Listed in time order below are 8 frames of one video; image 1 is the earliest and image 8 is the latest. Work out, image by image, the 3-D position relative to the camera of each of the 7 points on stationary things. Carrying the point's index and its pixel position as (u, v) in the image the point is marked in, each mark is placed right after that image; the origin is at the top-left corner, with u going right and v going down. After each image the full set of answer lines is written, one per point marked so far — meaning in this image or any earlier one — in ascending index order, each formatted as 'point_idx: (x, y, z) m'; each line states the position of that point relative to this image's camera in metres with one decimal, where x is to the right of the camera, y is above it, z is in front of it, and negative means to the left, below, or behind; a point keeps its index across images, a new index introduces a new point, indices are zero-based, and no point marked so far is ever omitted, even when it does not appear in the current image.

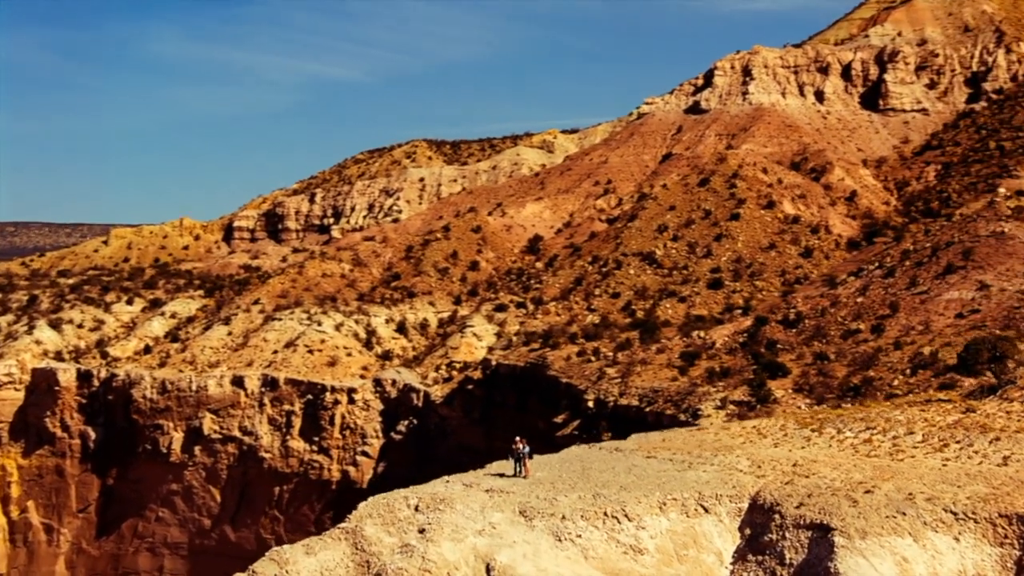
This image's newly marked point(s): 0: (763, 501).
0: (+2.9, -2.5, +15.3) m
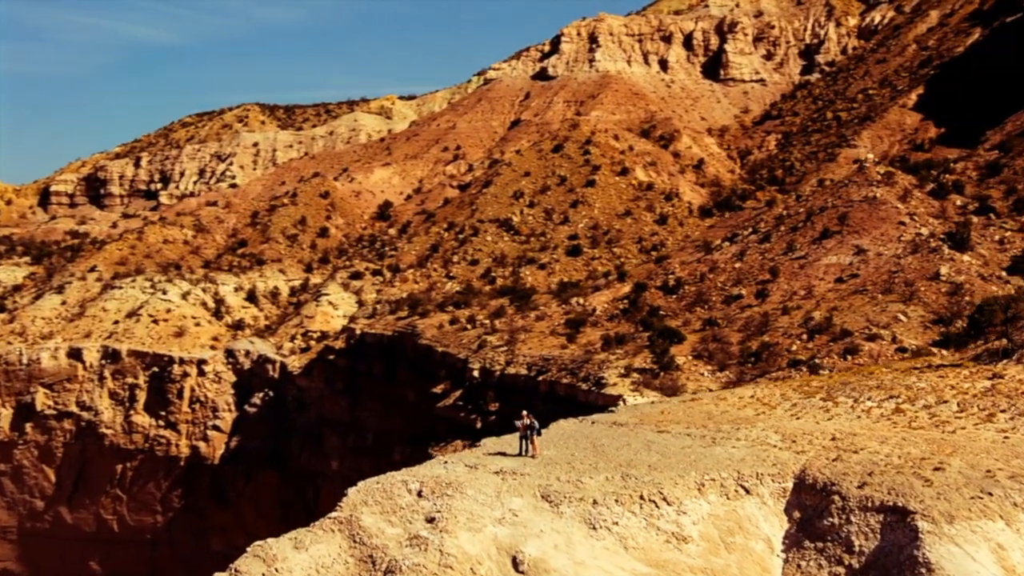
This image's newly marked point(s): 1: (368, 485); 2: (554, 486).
0: (+3.2, -2.1, +13.9) m
1: (-1.6, -2.3, +15.3) m
2: (+0.5, -2.2, +14.5) m
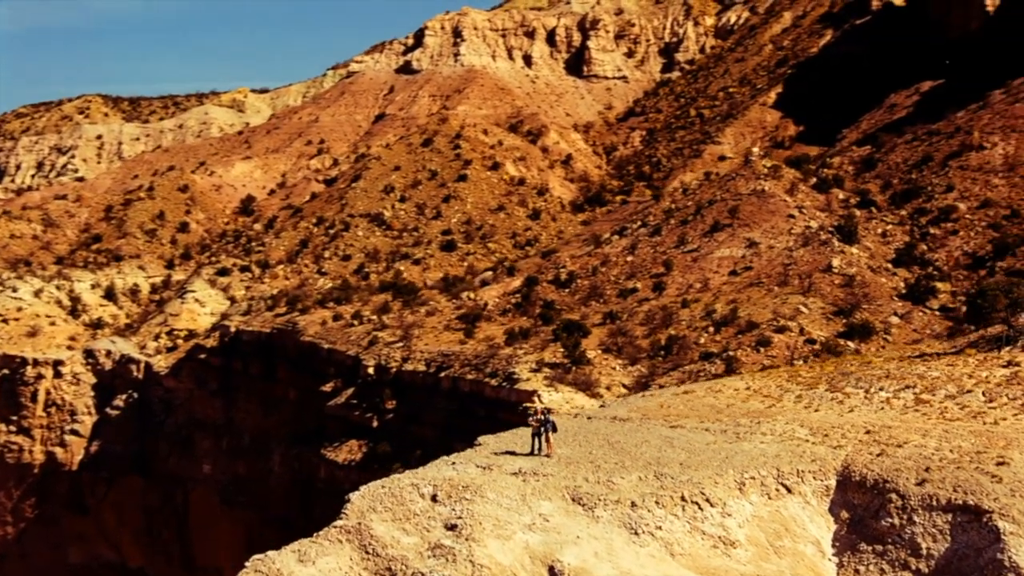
0: (+3.5, -1.9, +13.0) m
1: (-1.4, -2.1, +13.8) m
2: (+0.7, -2.0, +13.3) m
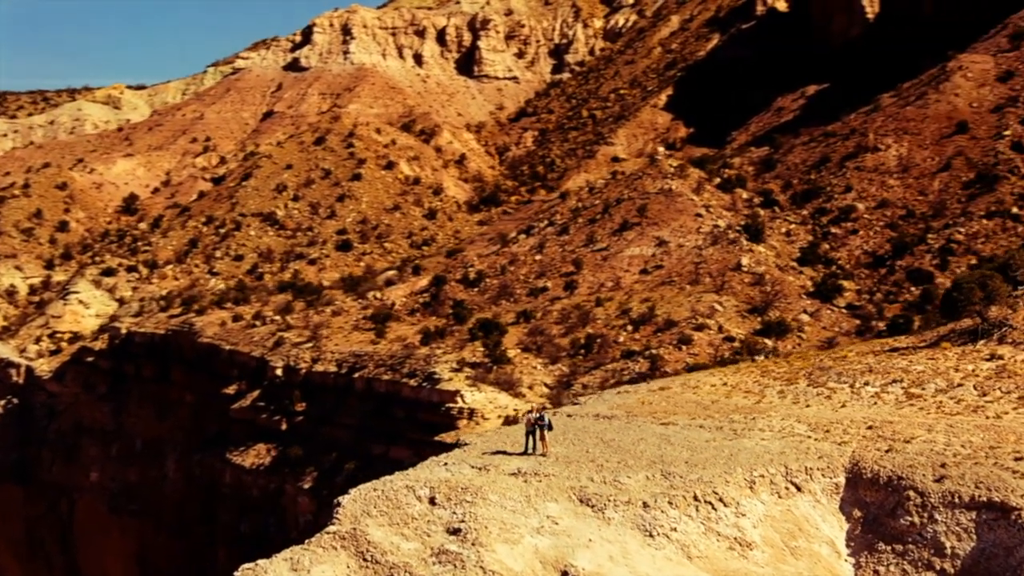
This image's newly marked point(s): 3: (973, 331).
0: (+3.5, -1.8, +12.6) m
1: (-1.5, -2.0, +13.0) m
2: (+0.8, -1.9, +12.6) m
3: (+6.2, -0.5, +17.3) m
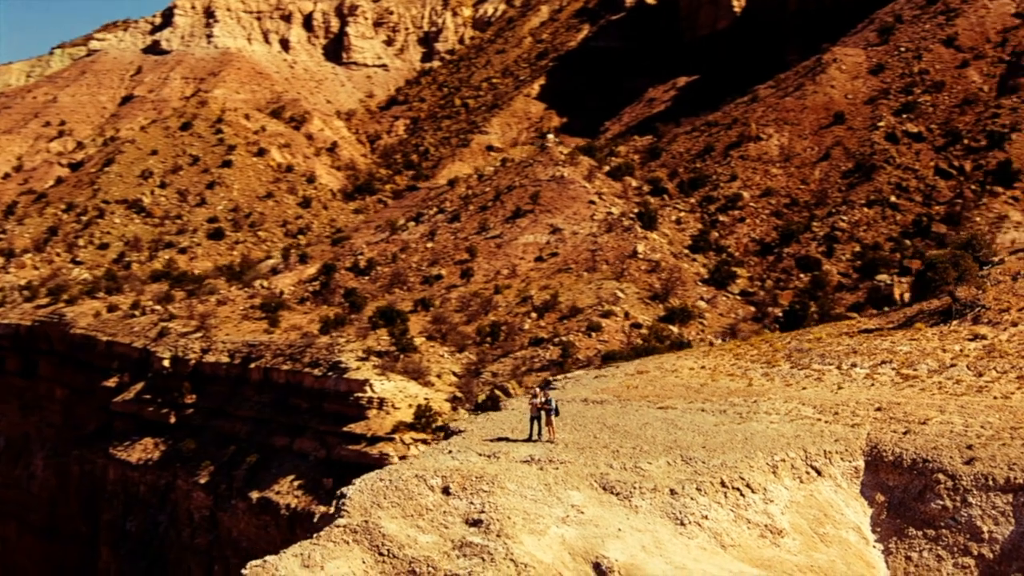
0: (+3.7, -1.6, +12.3) m
1: (-1.3, -1.8, +12.1) m
2: (+0.9, -1.7, +12.0) m
3: (+5.8, -0.3, +17.2) m
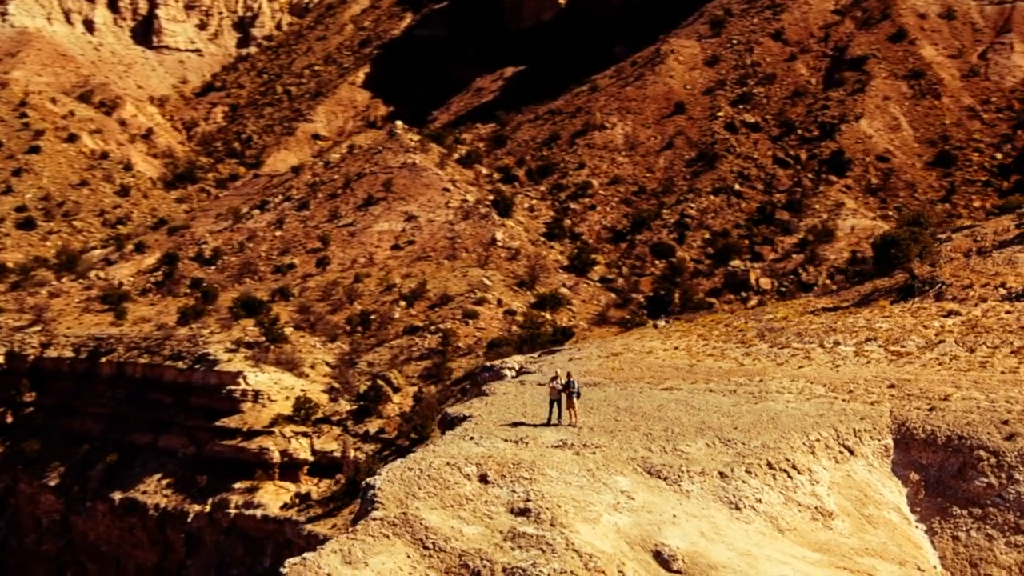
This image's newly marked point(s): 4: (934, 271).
0: (+3.9, -1.4, +12.1) m
1: (-1.0, -1.6, +11.2) m
2: (+1.2, -1.5, +11.5) m
3: (+5.2, 0.0, +17.3) m
4: (+5.6, +0.2, +17.3) m
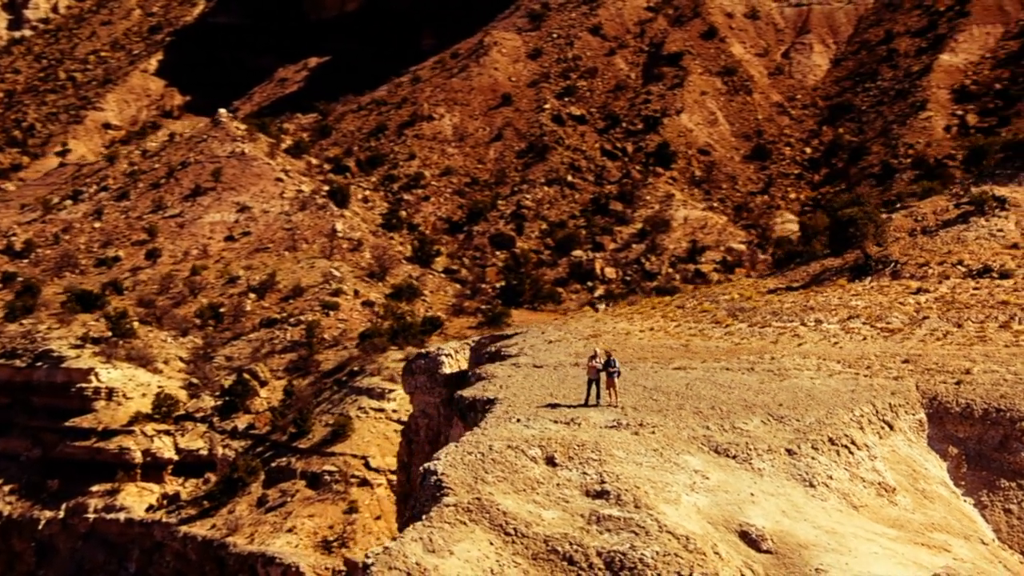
0: (+4.2, -1.1, +12.2) m
1: (-0.5, -1.4, +10.5) m
2: (+1.7, -1.3, +11.1) m
3: (+4.7, +0.3, +17.5) m
4: (+5.1, +0.5, +17.6) m
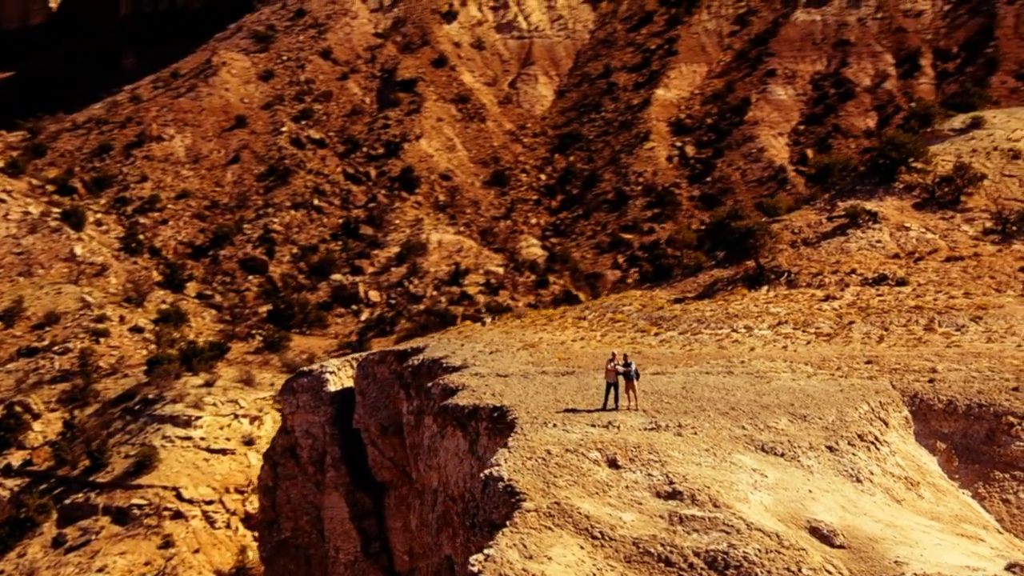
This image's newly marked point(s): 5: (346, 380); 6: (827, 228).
0: (+4.2, -1.1, +12.7) m
1: (0.0, -1.4, +9.8) m
2: (+2.0, -1.3, +11.0) m
3: (+3.3, +0.2, +18.0) m
4: (+3.7, +0.4, +18.1) m
5: (-2.4, -1.3, +18.5) m
6: (+4.6, +0.9, +19.0) m
